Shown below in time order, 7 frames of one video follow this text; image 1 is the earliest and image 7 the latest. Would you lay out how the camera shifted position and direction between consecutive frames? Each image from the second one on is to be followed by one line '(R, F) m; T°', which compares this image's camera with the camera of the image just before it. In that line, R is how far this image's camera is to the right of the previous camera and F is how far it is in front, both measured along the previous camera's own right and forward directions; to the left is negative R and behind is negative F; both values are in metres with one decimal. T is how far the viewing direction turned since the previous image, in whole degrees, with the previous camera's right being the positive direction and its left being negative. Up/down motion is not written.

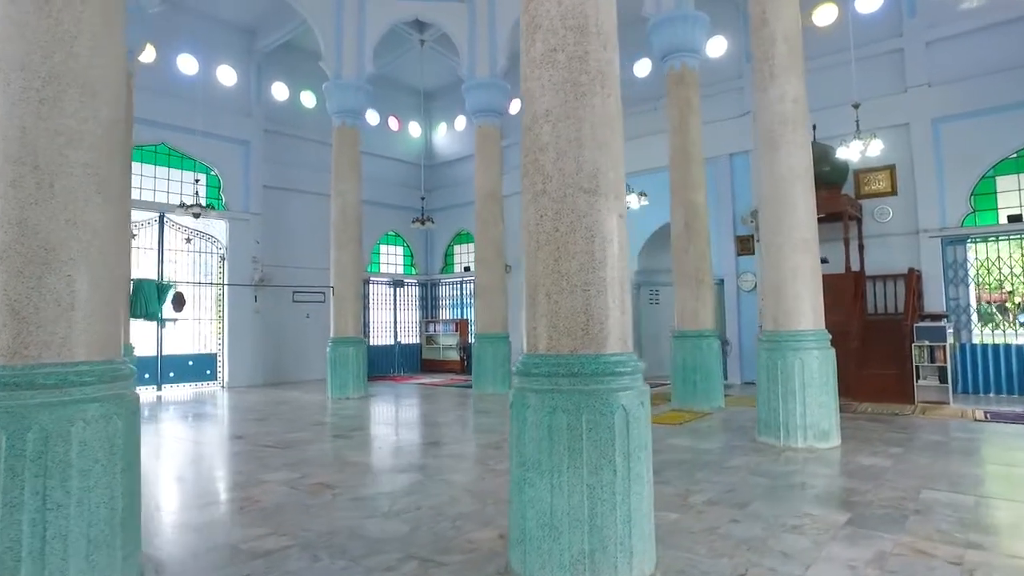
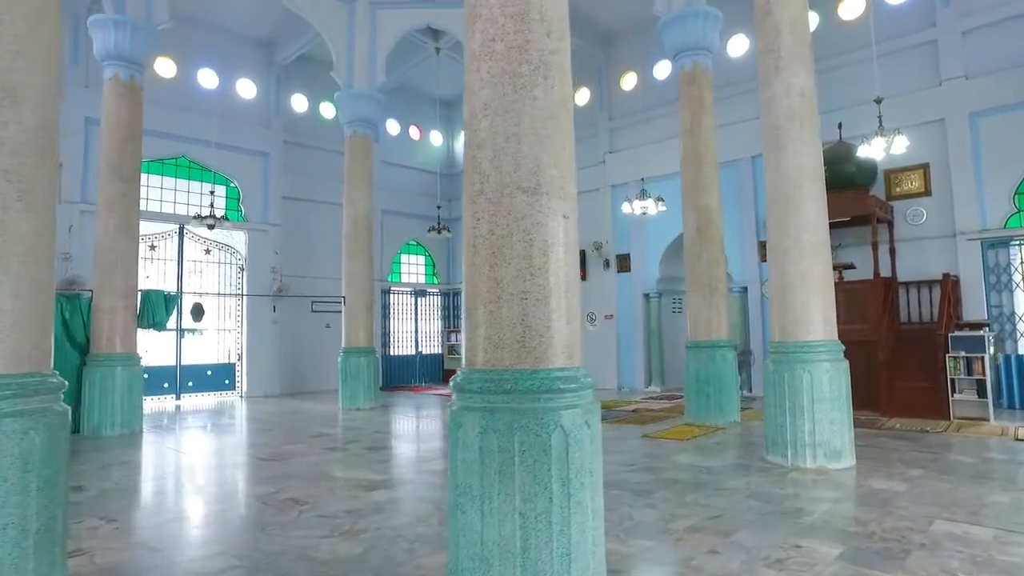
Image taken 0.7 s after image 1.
(+0.5, +0.3) m; -4°
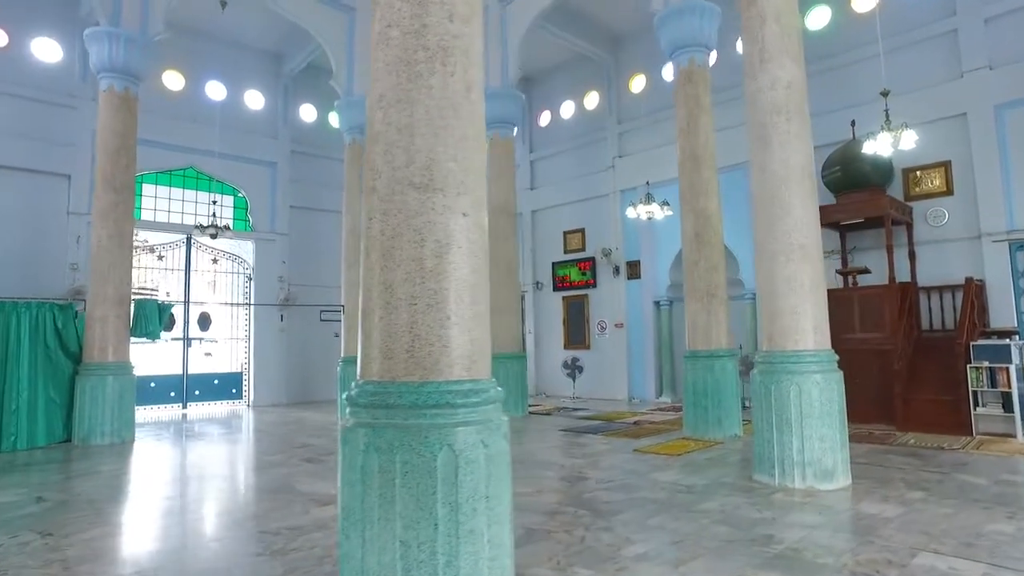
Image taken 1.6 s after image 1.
(+0.6, +0.3) m; -3°
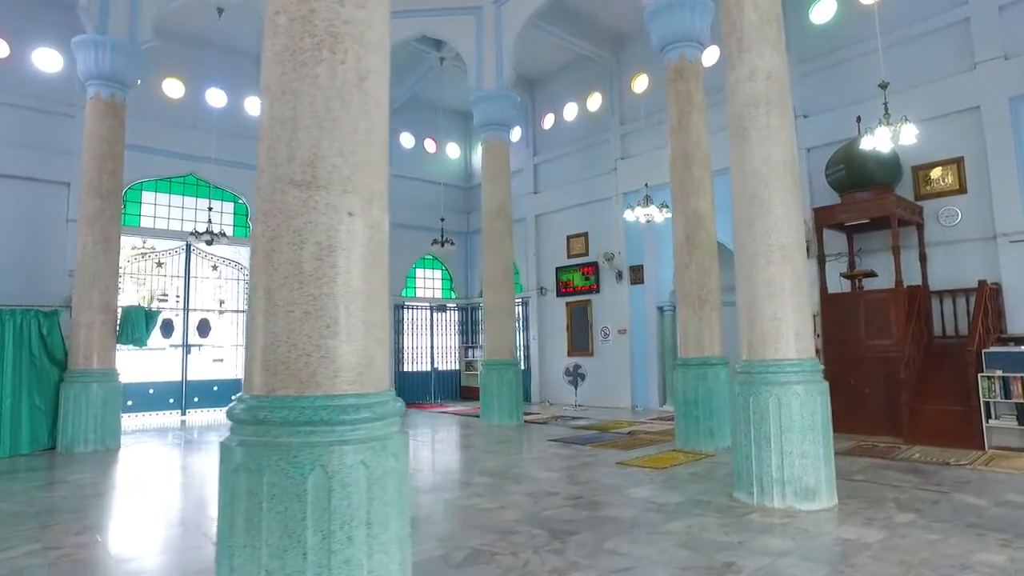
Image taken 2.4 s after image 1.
(+0.5, +0.3) m; -2°
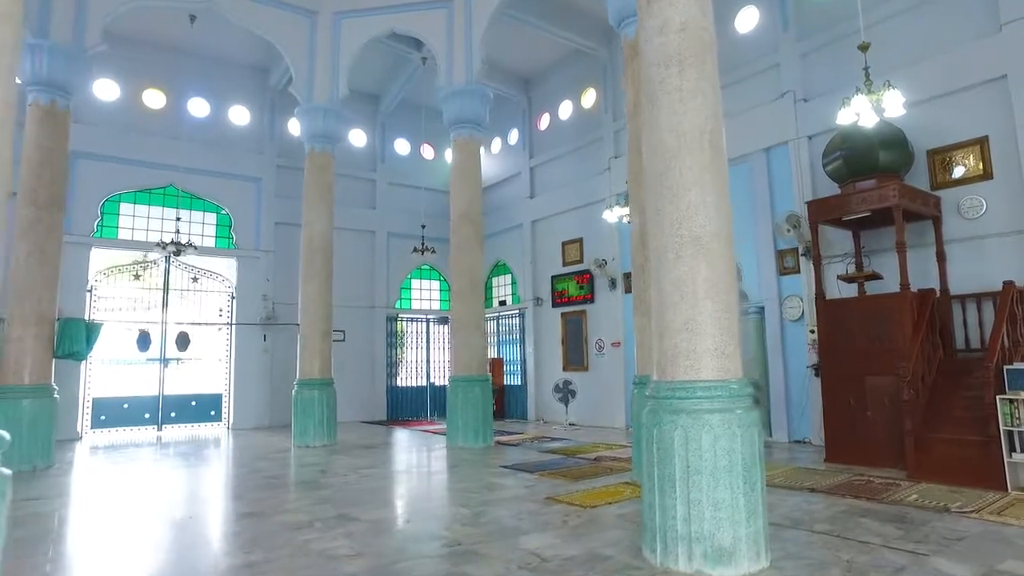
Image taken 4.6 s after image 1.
(+1.3, +0.9) m; -5°
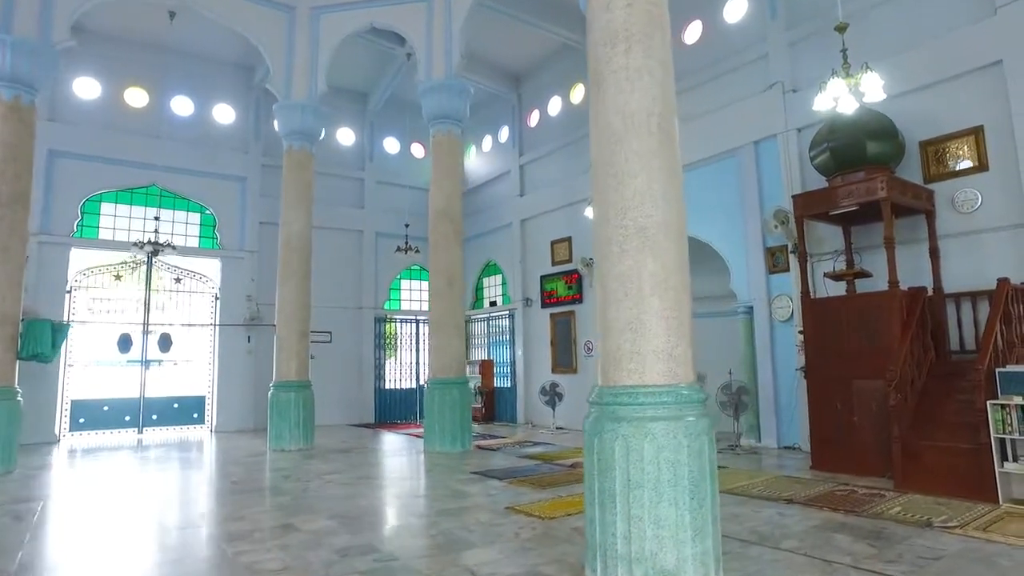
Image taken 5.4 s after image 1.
(+0.4, +0.3) m; -1°
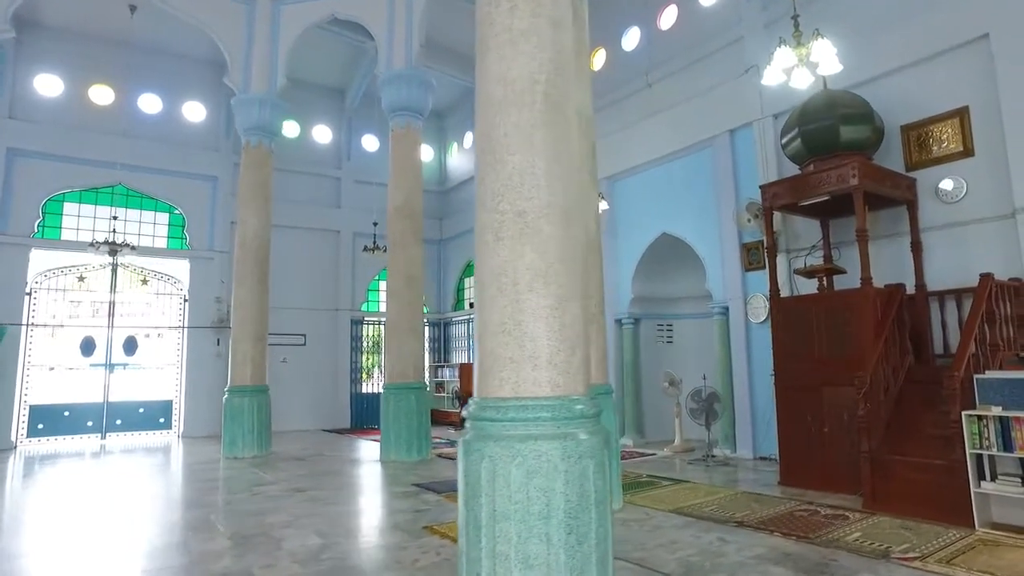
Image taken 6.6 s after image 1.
(+0.7, +0.5) m; -2°
